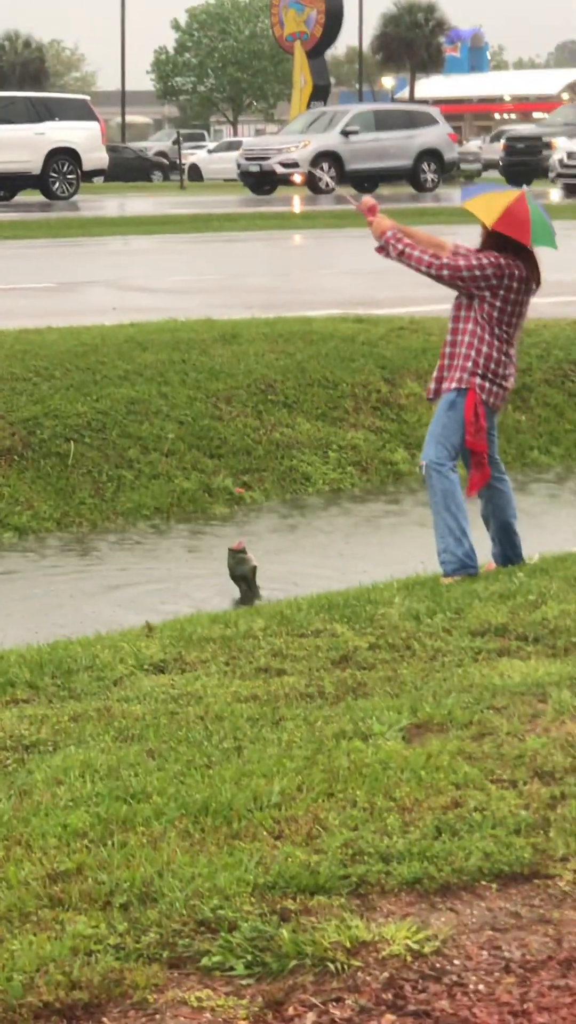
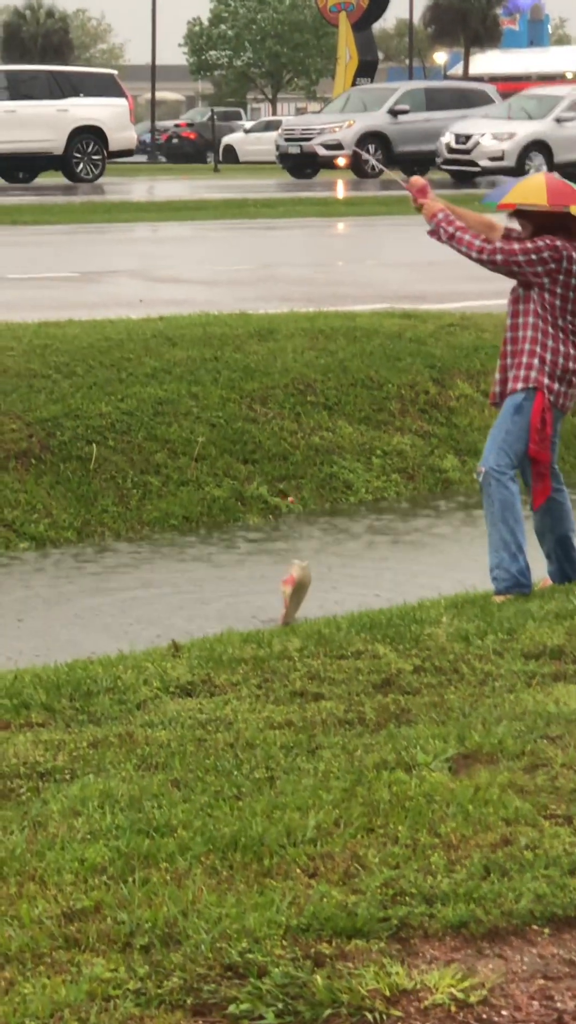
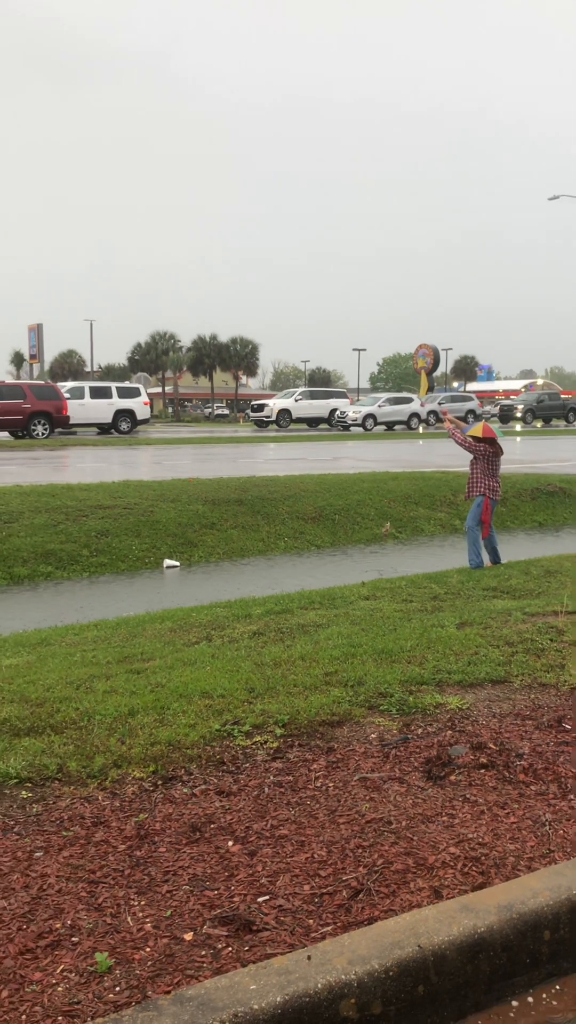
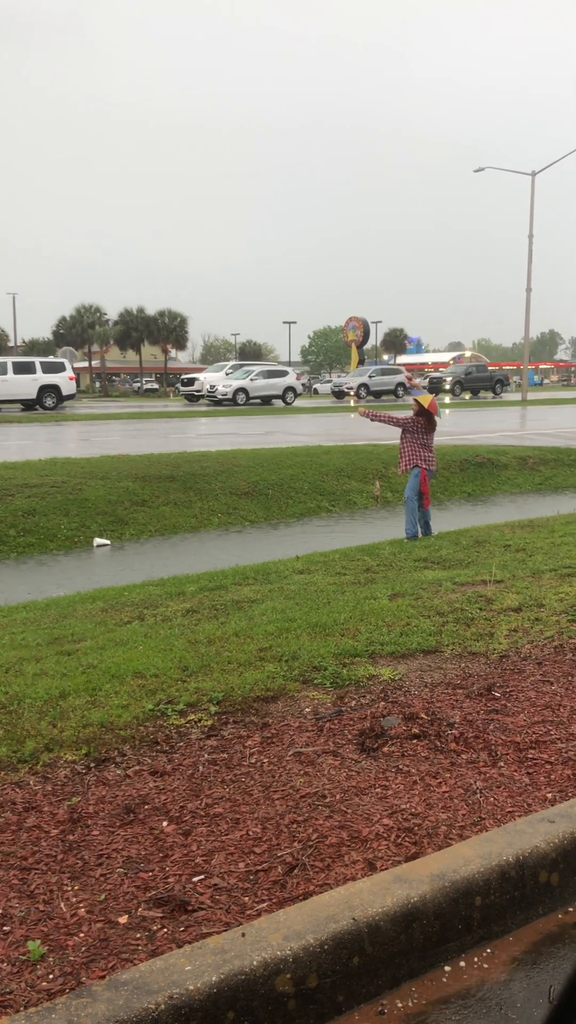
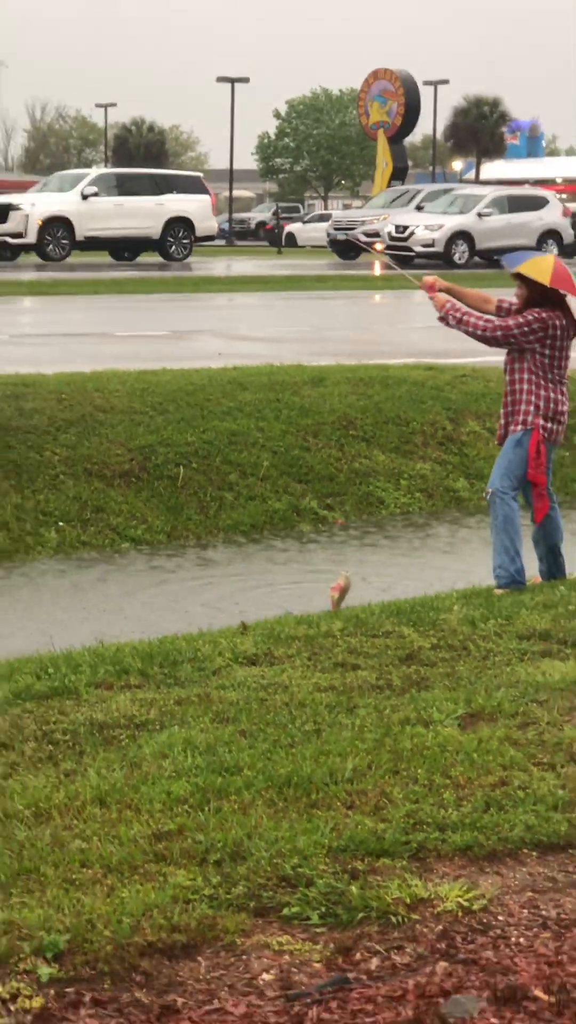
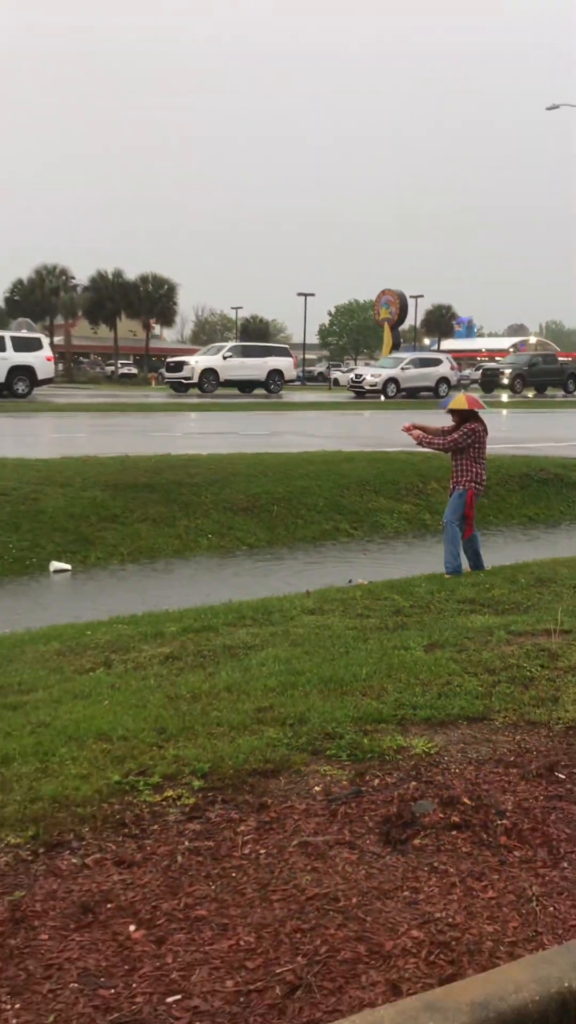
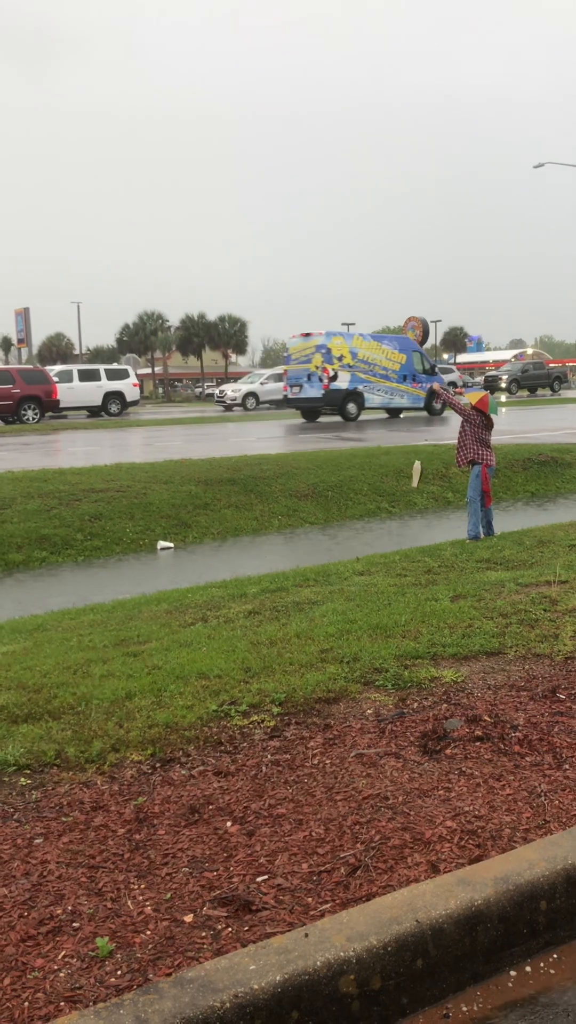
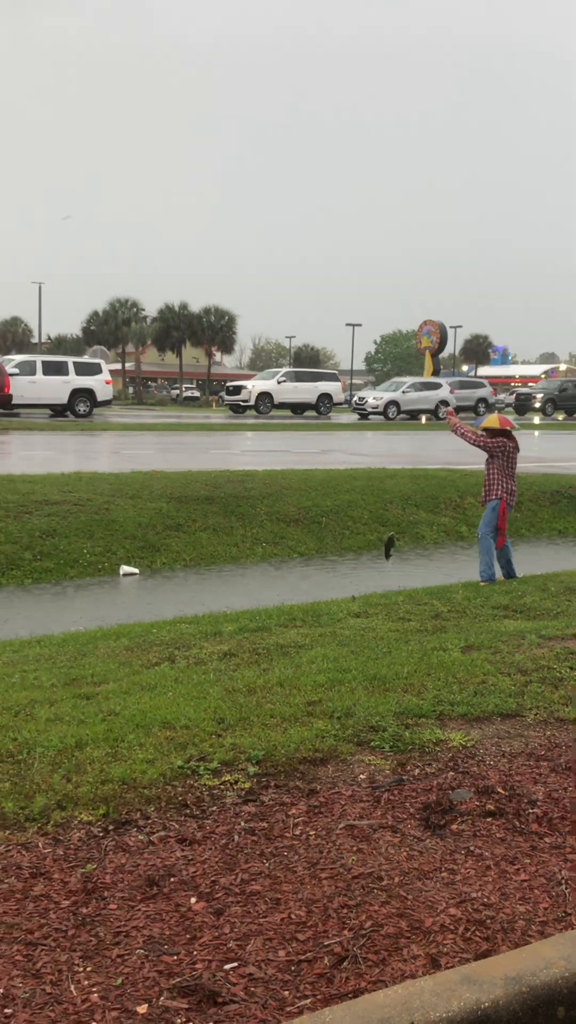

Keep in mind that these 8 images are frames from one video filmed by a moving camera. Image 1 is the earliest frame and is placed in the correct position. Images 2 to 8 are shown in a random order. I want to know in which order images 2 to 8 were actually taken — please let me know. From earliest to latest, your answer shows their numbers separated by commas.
2, 5, 6, 8, 3, 4, 7
